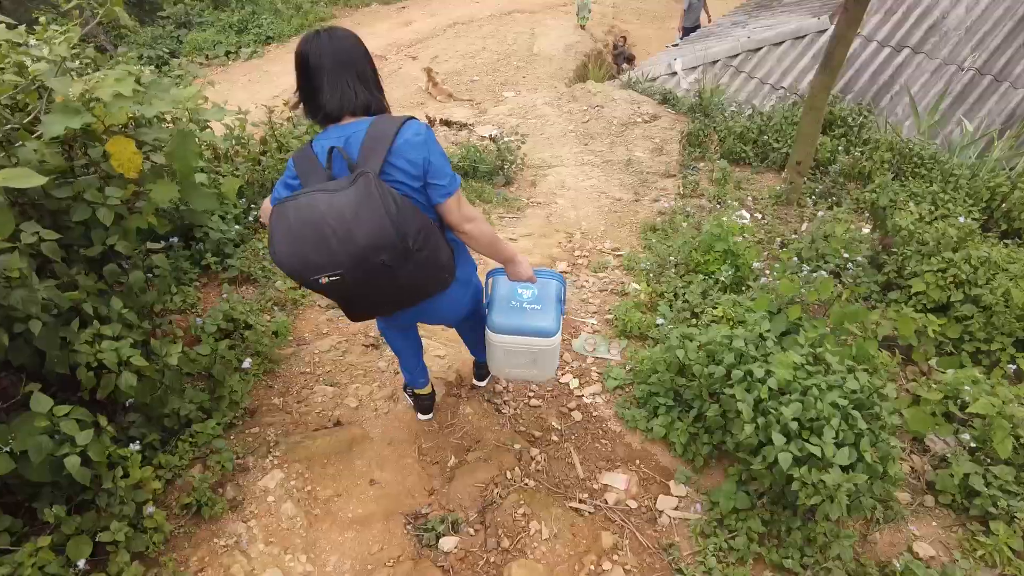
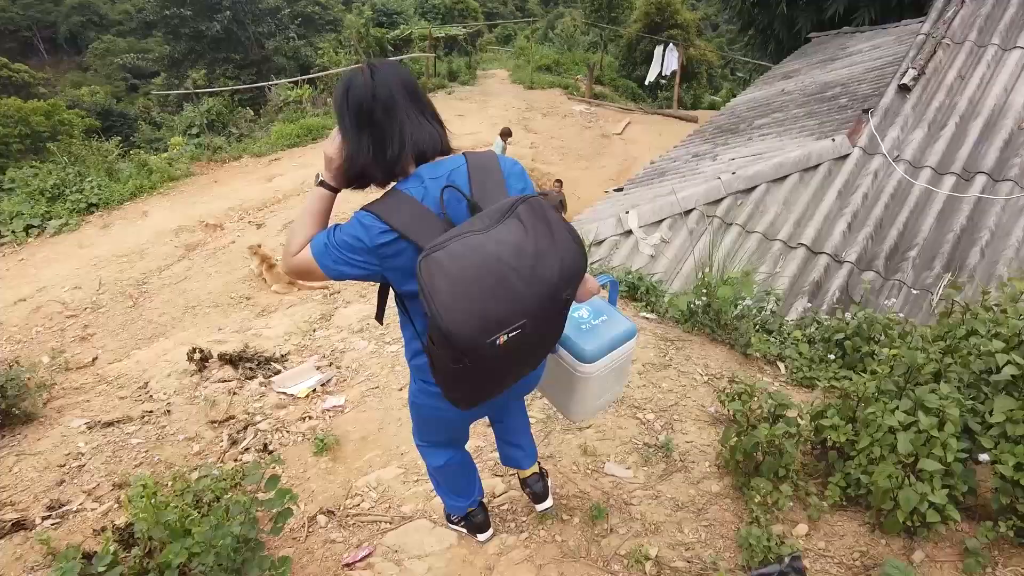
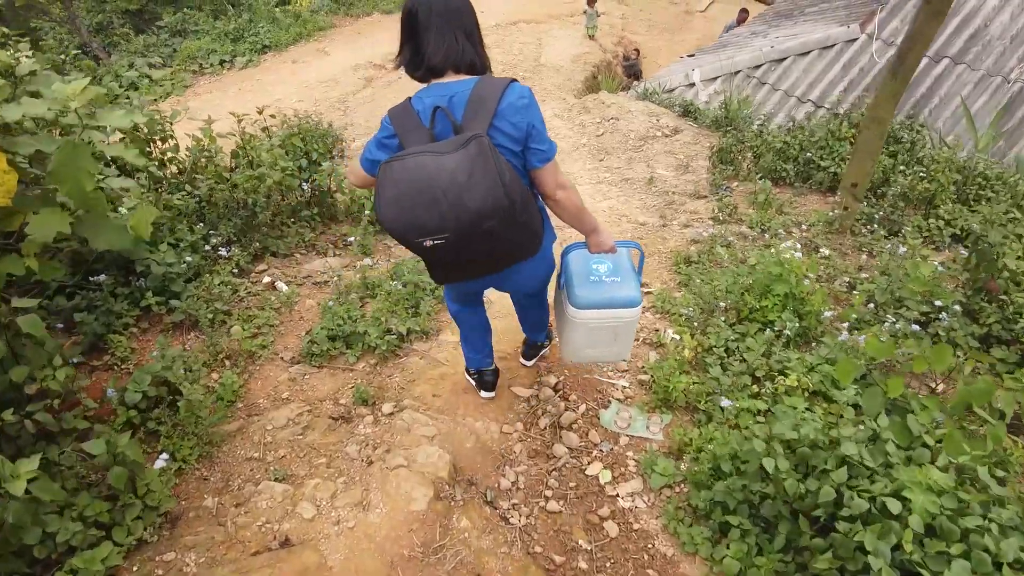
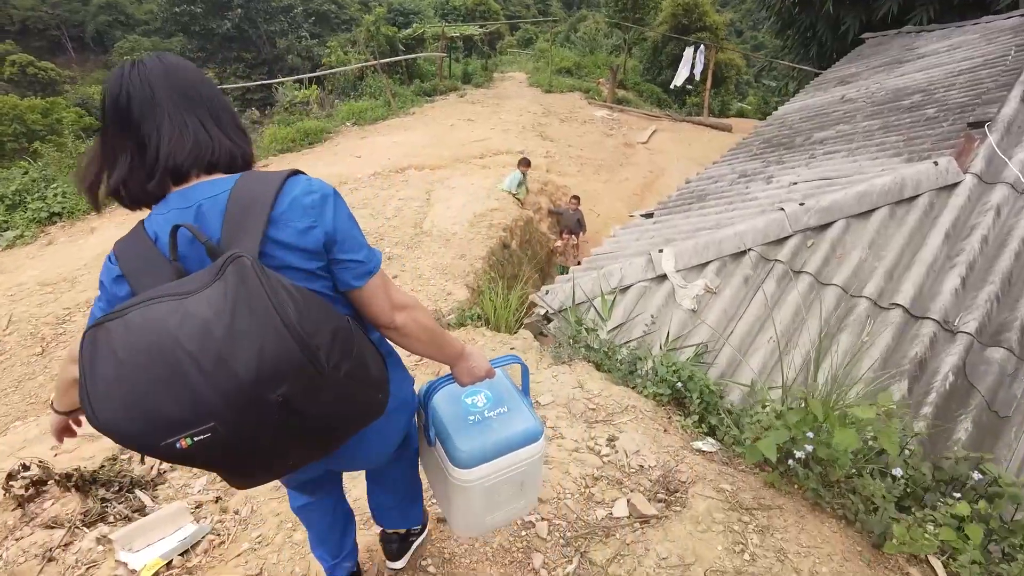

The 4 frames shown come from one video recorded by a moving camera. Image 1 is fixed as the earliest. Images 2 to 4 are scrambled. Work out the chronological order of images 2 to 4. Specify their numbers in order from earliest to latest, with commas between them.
3, 2, 4
